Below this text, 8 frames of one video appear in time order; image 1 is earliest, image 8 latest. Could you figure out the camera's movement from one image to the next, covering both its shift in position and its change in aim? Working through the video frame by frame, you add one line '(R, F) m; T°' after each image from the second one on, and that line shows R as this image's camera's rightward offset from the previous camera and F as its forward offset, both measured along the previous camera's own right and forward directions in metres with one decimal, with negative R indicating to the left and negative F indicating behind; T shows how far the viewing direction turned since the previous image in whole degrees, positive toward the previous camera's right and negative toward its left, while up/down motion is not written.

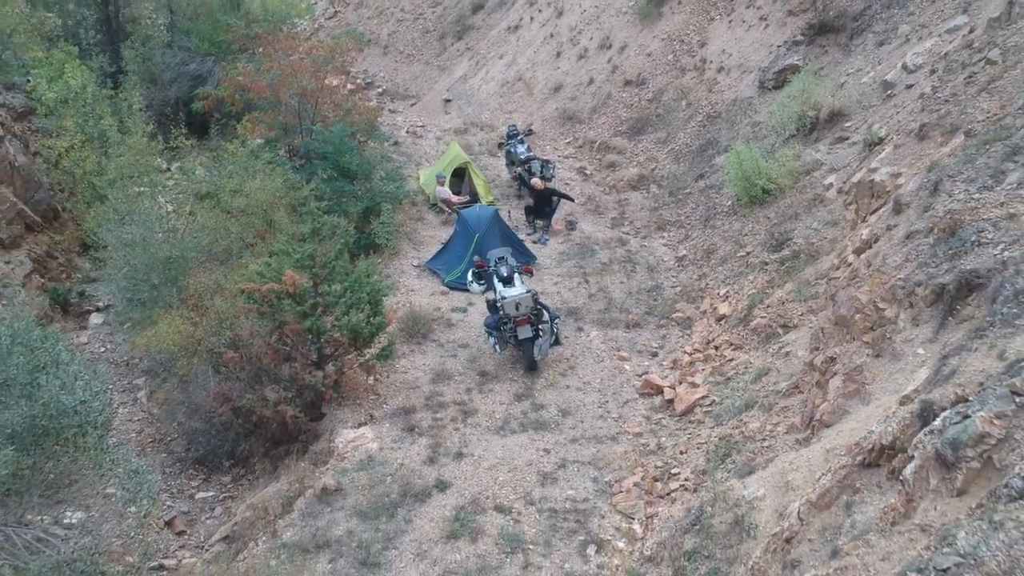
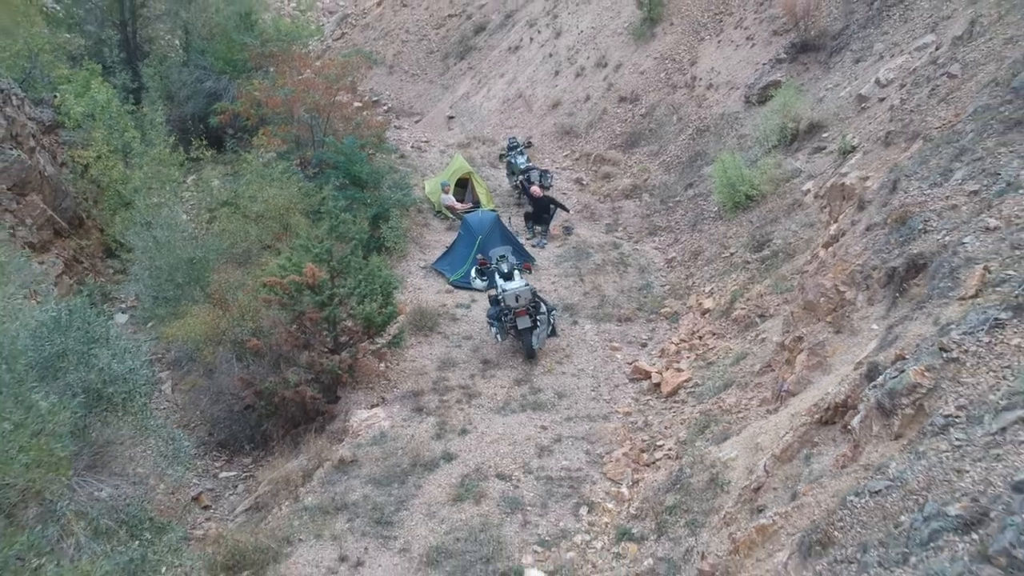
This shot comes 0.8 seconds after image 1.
(0.0, -0.7) m; 0°
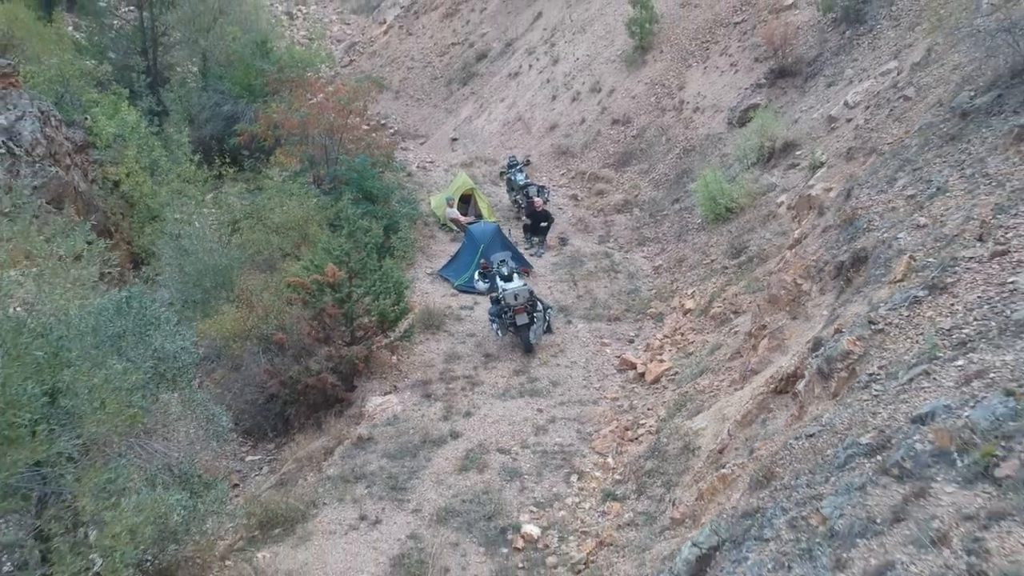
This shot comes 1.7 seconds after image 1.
(0.0, -1.0) m; 0°
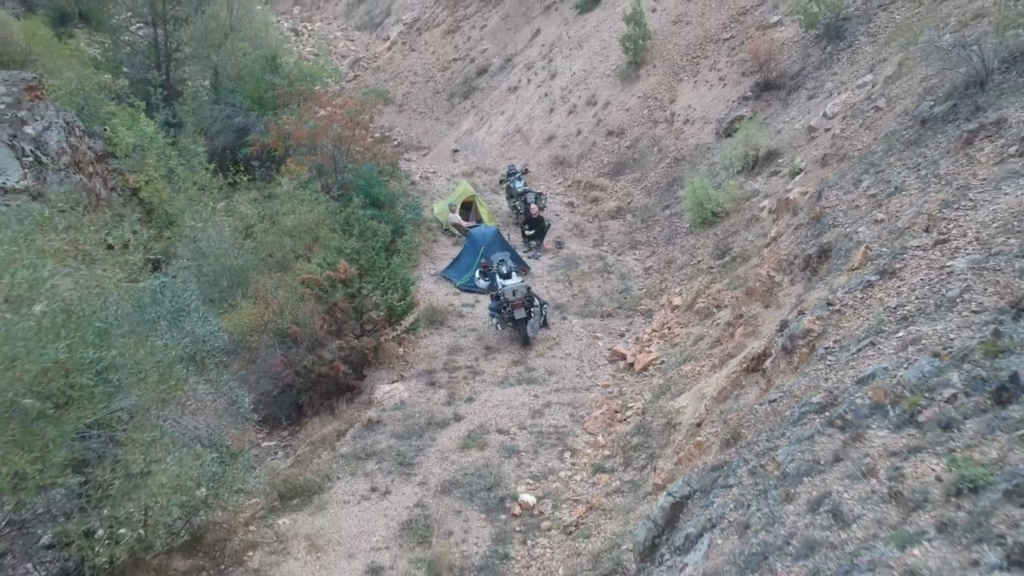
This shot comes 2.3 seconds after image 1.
(0.0, -0.7) m; 0°
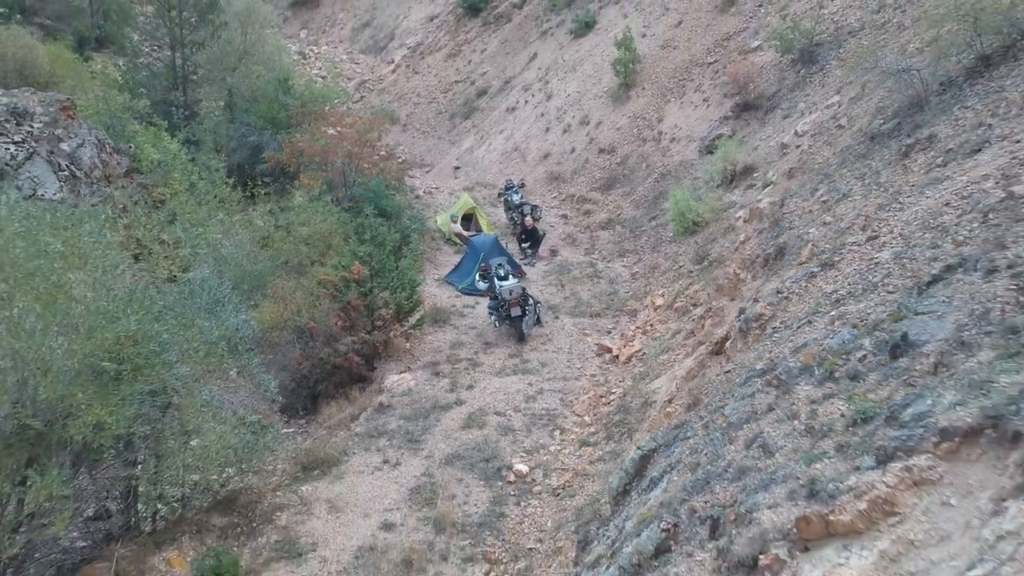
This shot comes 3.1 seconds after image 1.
(0.0, -1.1) m; 0°
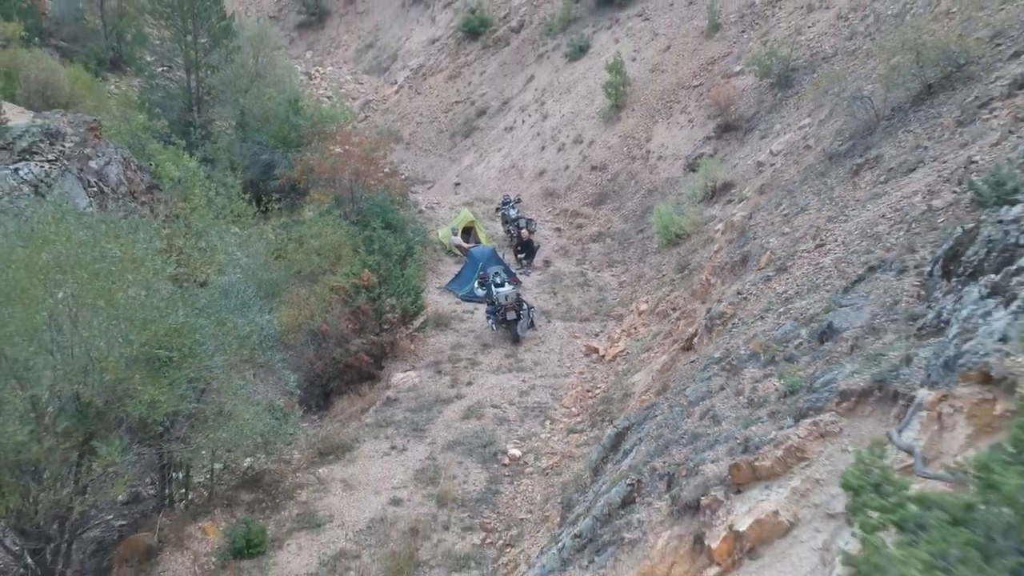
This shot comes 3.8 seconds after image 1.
(+0.1, -1.1) m; 0°
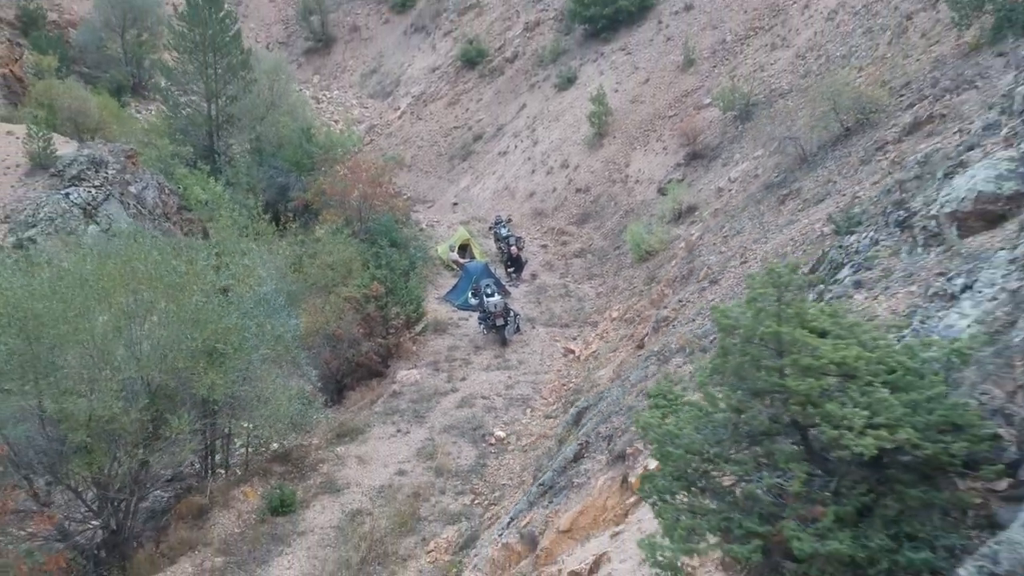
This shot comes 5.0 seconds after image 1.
(+0.2, -2.0) m; 0°
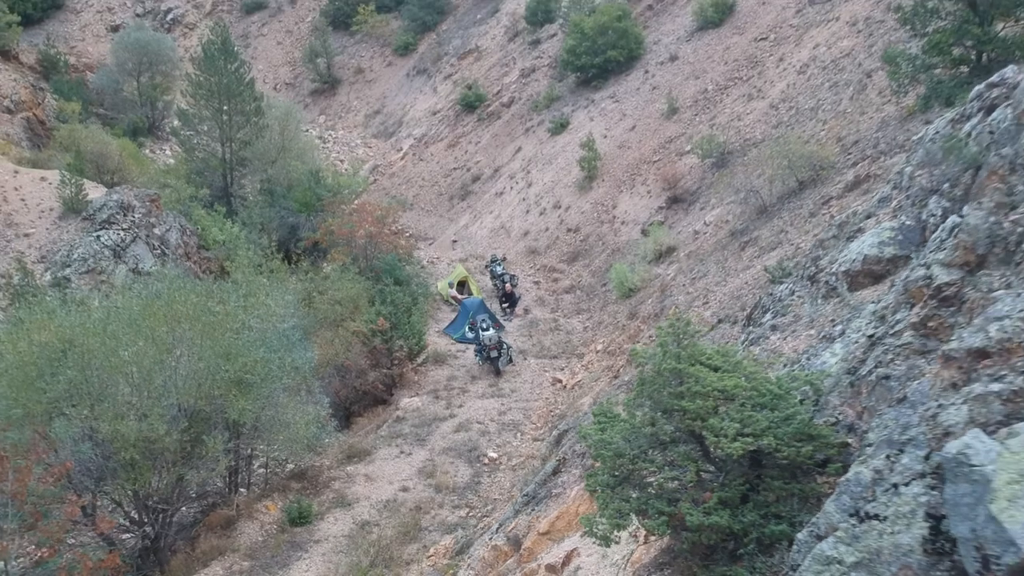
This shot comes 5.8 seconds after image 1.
(+0.1, -1.5) m; 0°
